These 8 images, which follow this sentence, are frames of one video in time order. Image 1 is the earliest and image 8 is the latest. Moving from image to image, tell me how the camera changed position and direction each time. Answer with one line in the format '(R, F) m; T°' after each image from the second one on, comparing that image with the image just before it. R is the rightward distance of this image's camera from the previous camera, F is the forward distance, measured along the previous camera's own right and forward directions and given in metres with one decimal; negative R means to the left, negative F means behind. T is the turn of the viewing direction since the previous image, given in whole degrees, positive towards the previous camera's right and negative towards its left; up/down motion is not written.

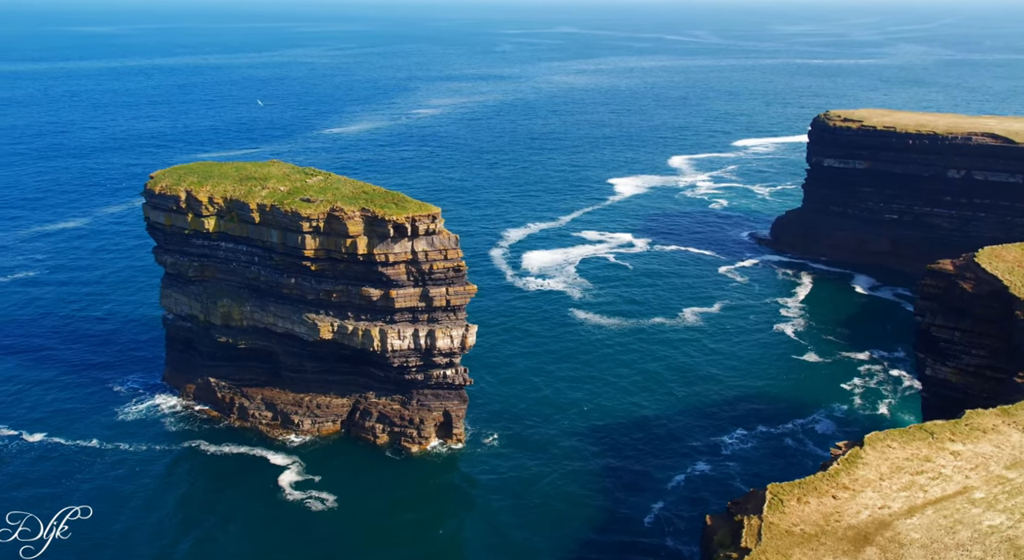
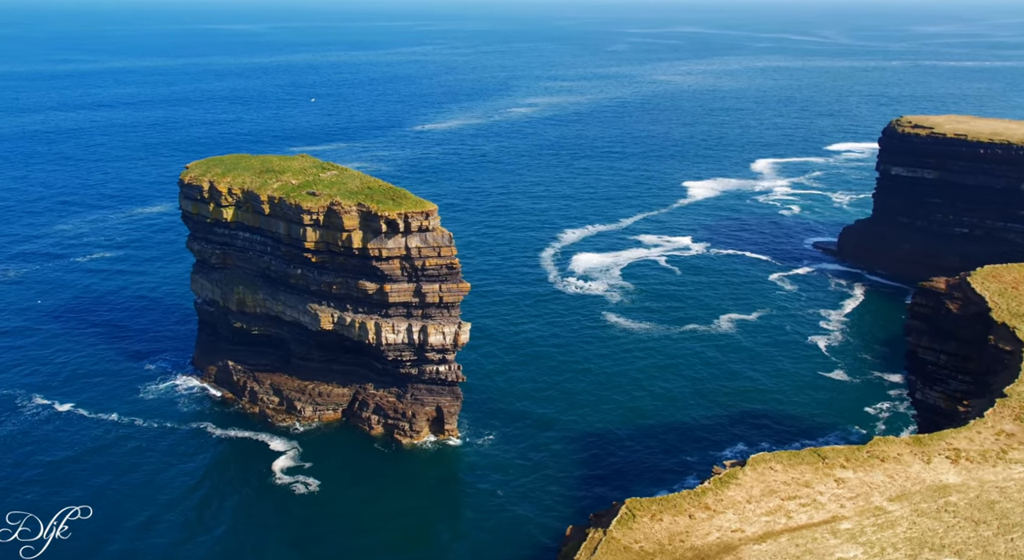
(+11.4, +0.3) m; -9°
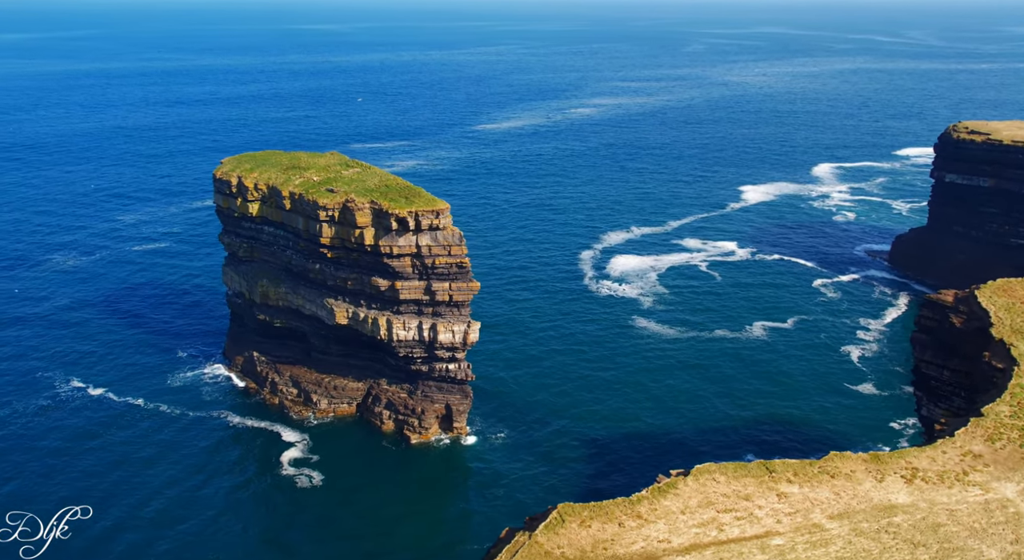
(+6.1, +0.2) m; -5°
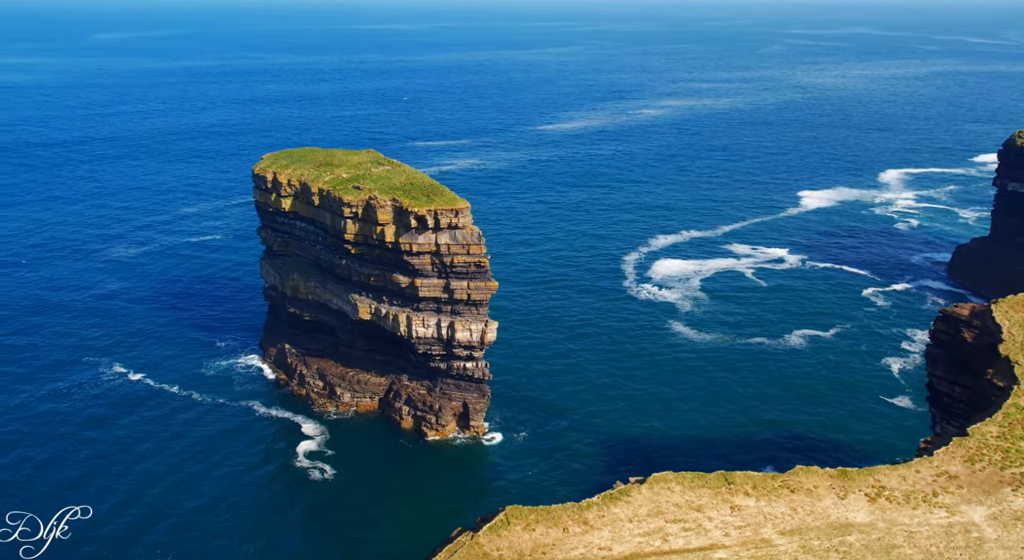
(+5.4, +0.3) m; -5°
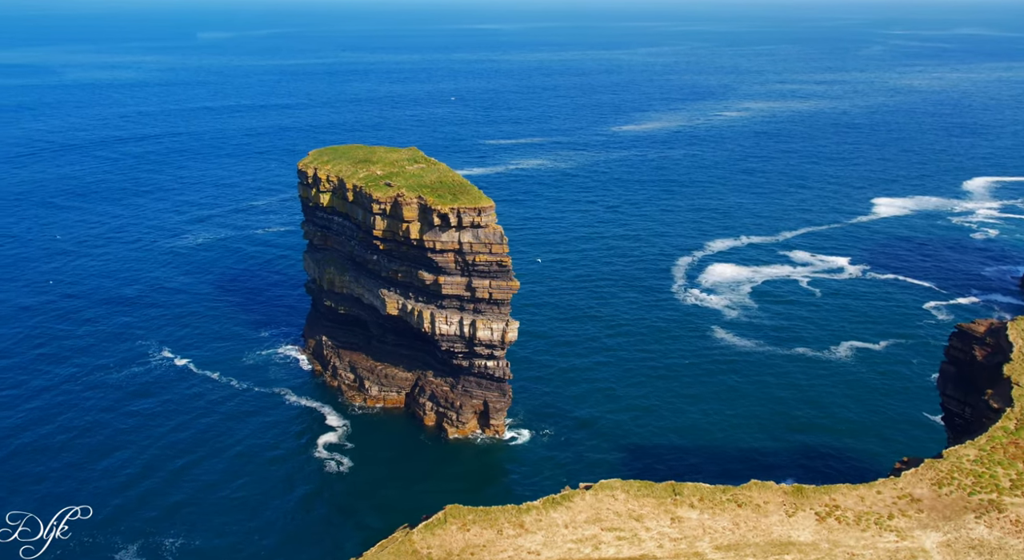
(+6.3, +0.4) m; -6°
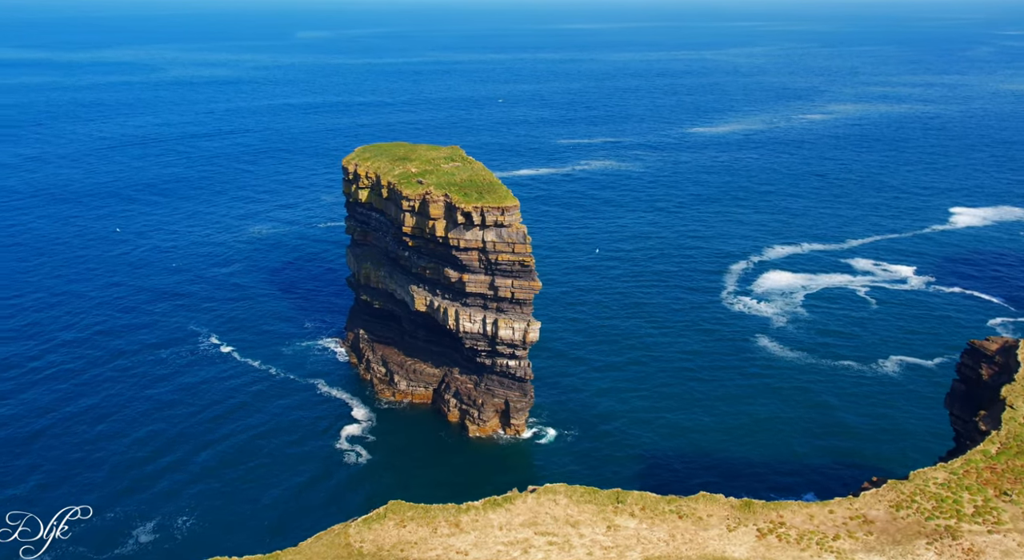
(+6.2, +0.5) m; -6°
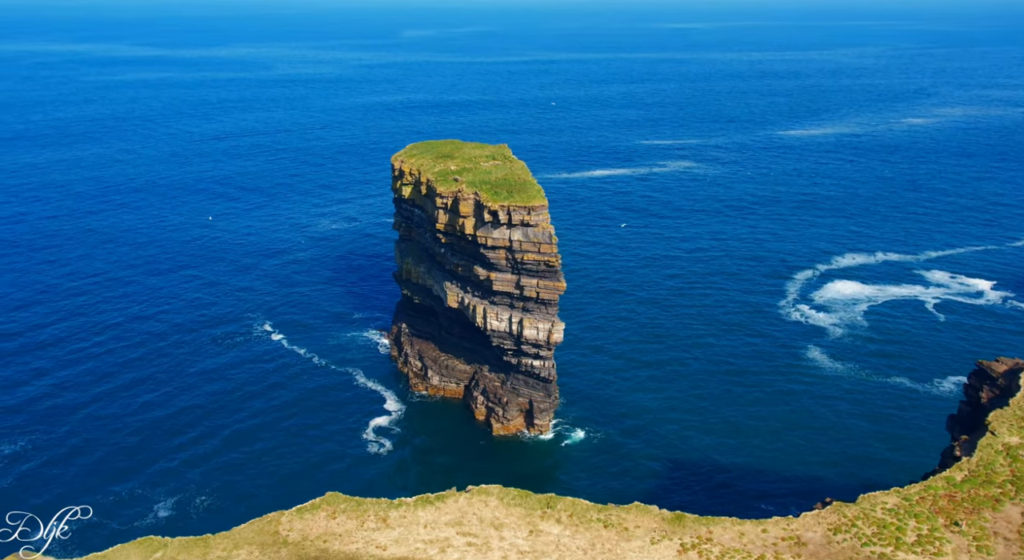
(+7.1, +0.7) m; -7°
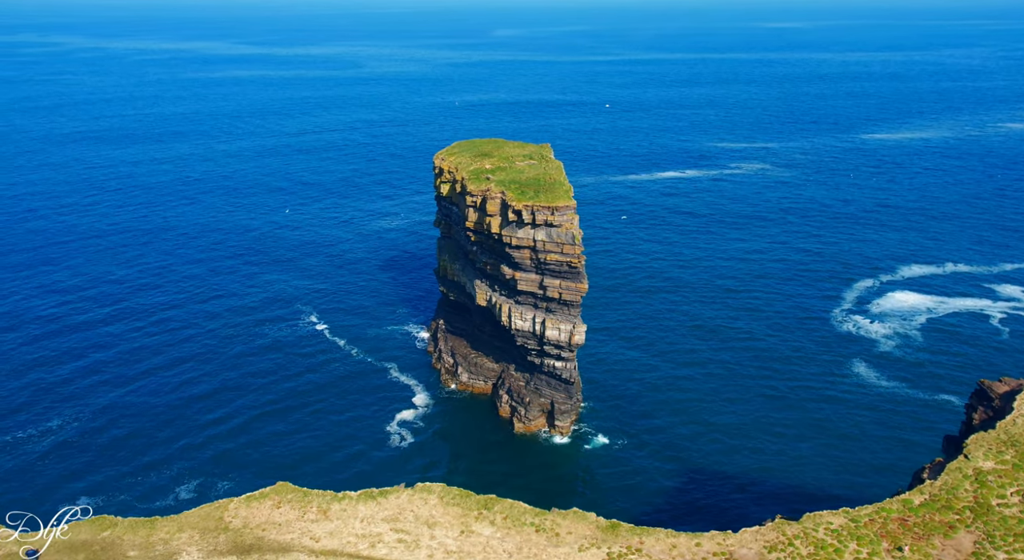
(+6.1, +0.7) m; -6°
